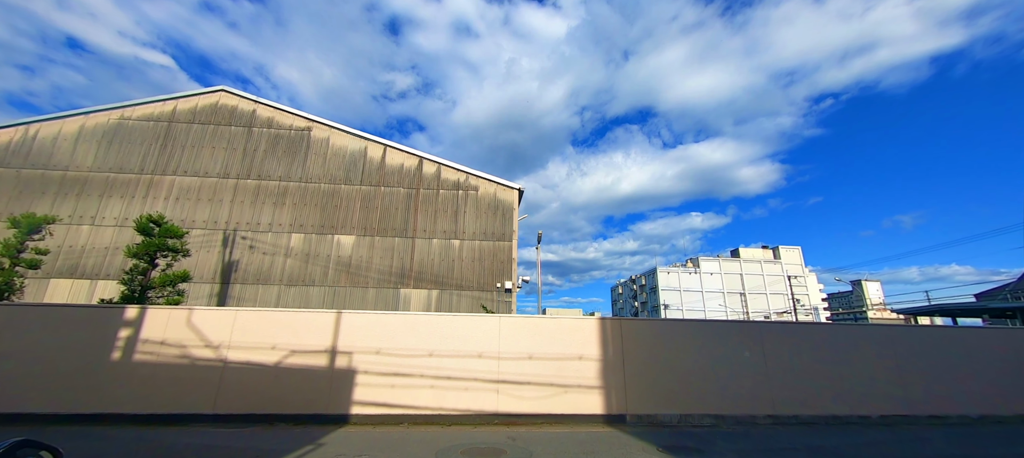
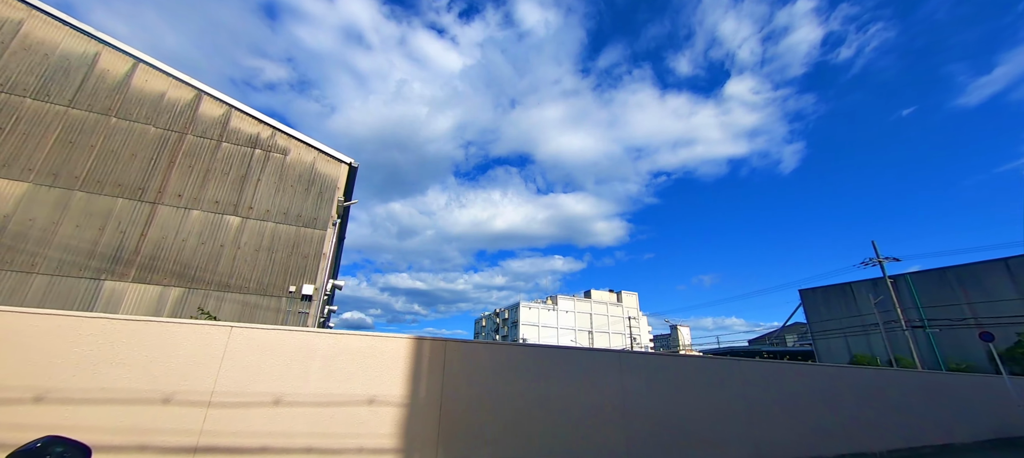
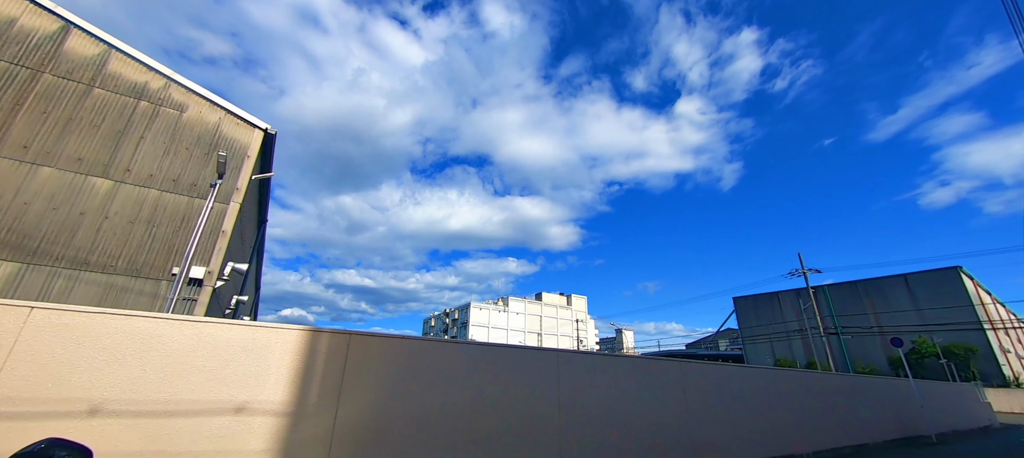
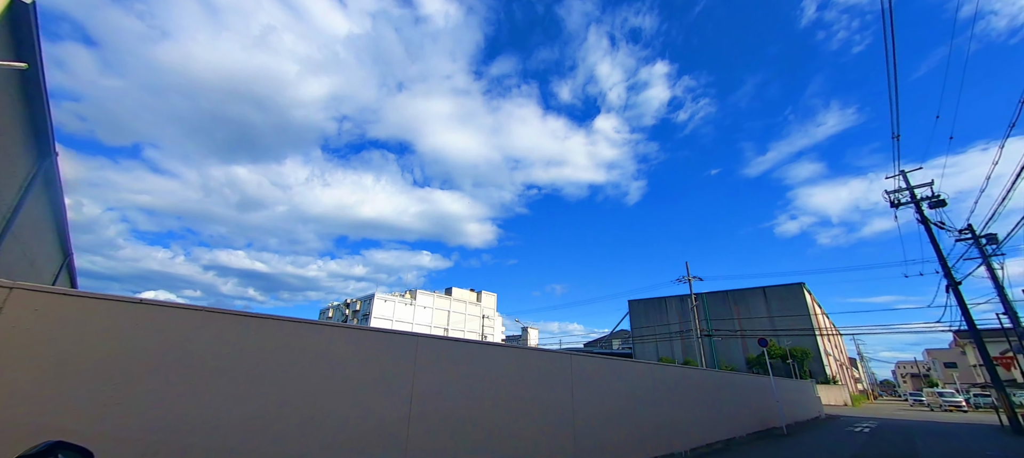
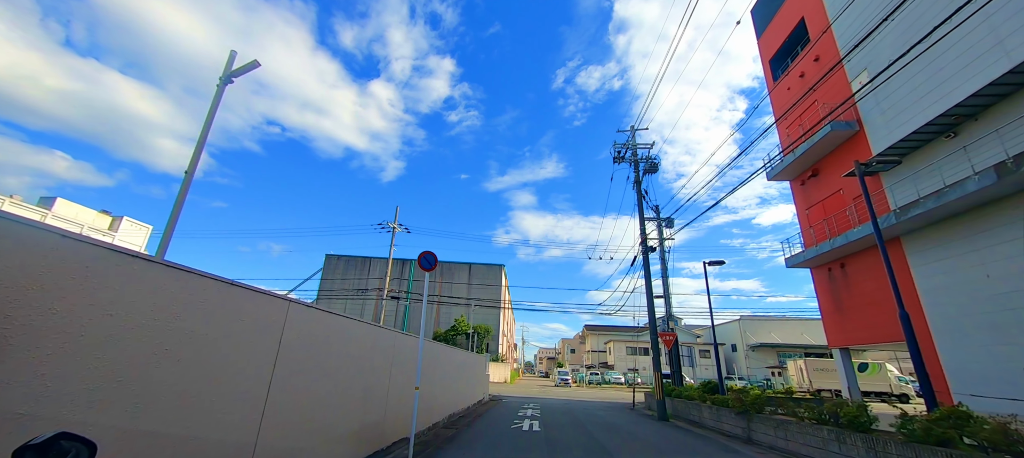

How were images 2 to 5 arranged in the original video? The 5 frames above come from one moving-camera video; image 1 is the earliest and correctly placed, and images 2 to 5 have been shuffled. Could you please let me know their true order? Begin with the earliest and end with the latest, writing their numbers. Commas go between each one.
2, 3, 4, 5
